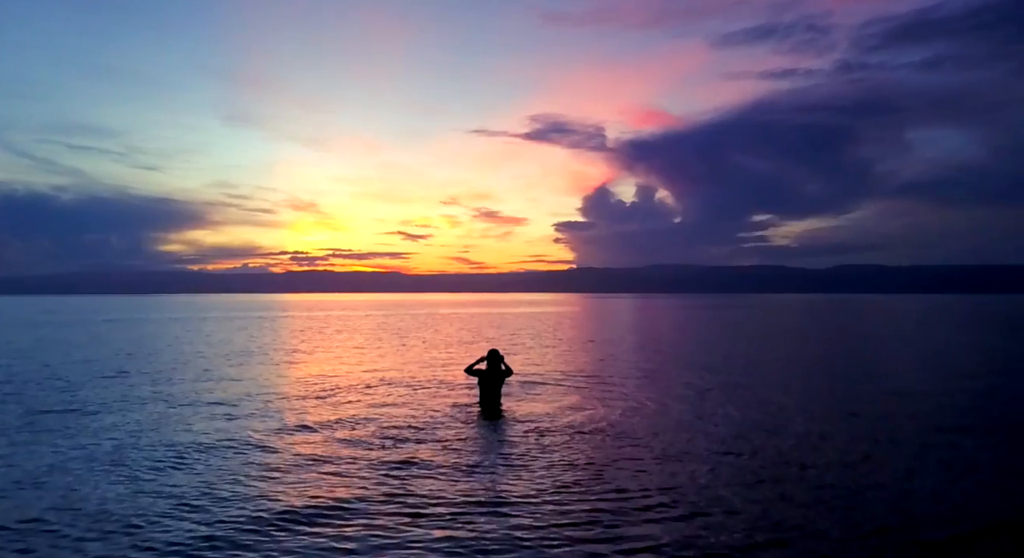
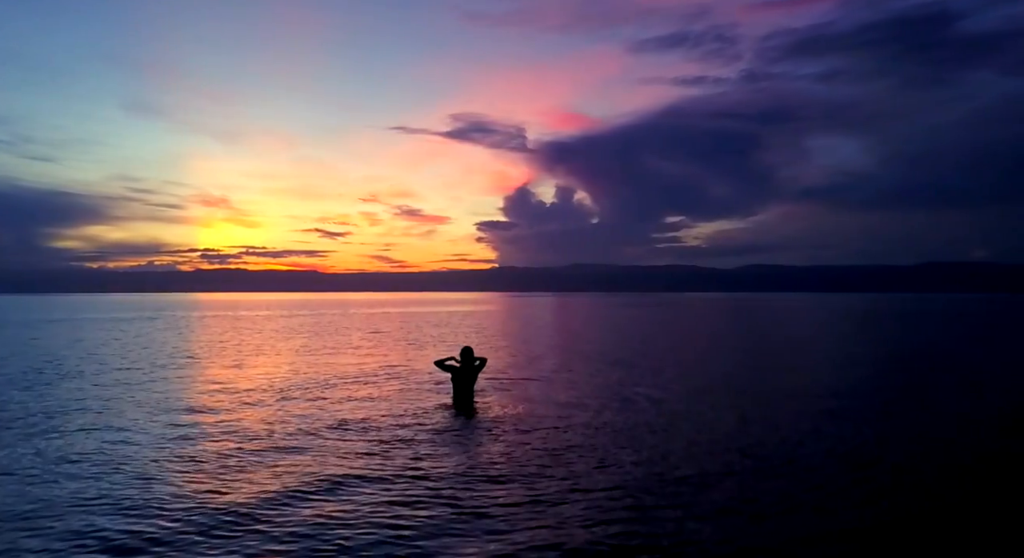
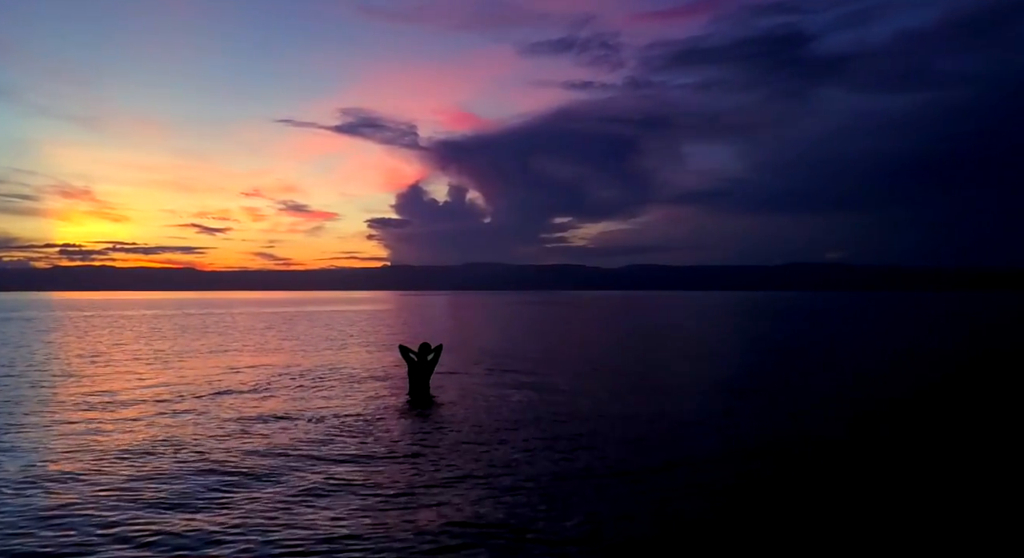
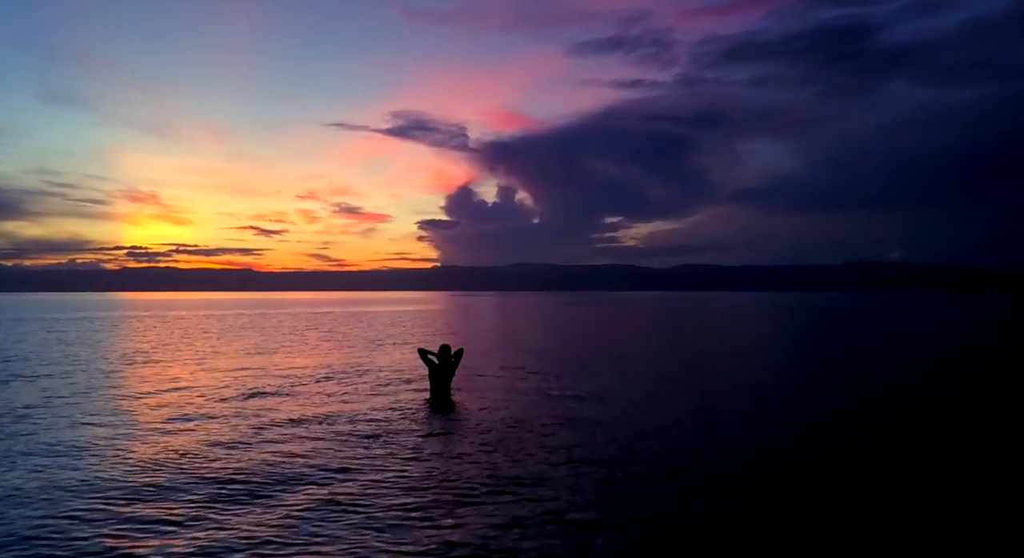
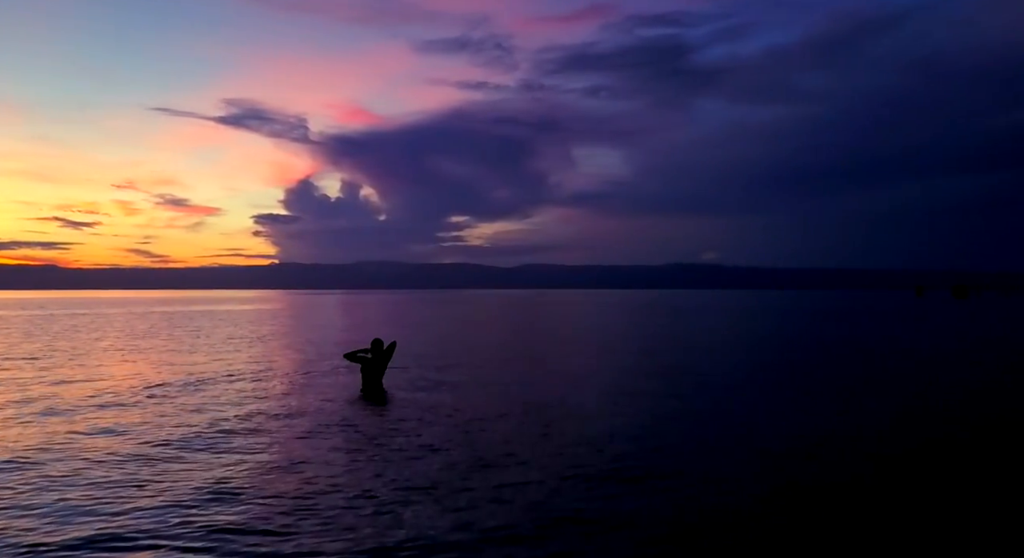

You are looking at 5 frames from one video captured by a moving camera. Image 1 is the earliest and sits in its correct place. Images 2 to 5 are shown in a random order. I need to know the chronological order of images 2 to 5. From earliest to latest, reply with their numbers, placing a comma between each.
2, 4, 3, 5
